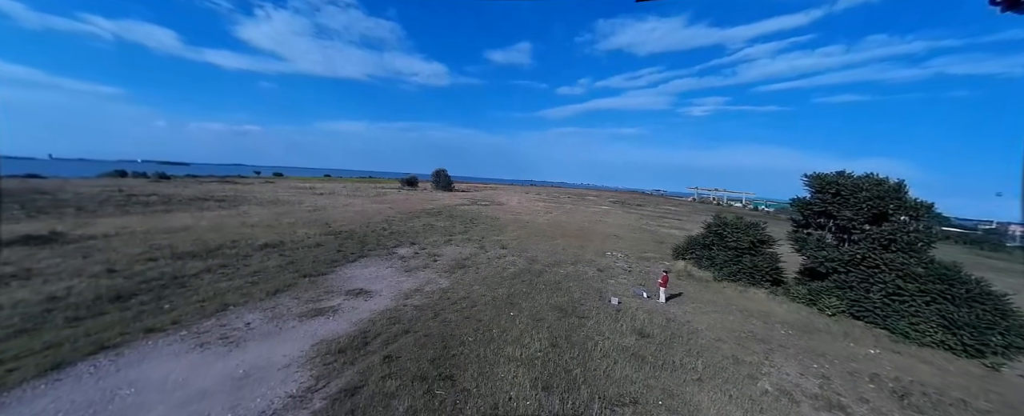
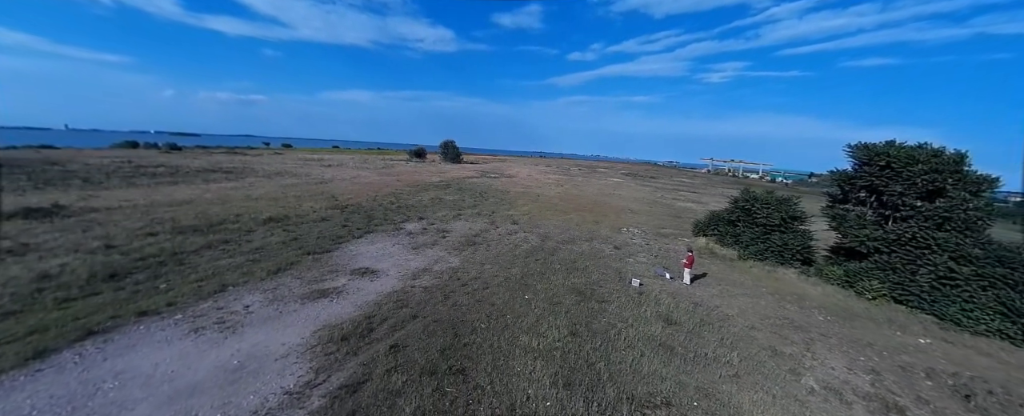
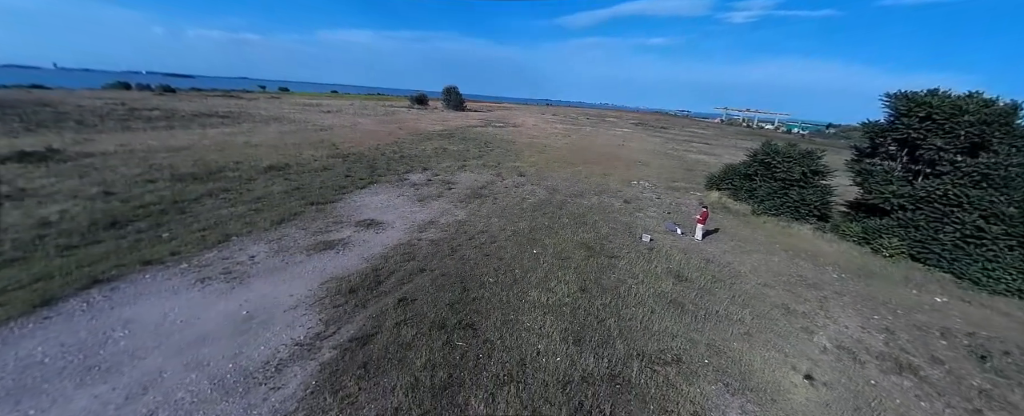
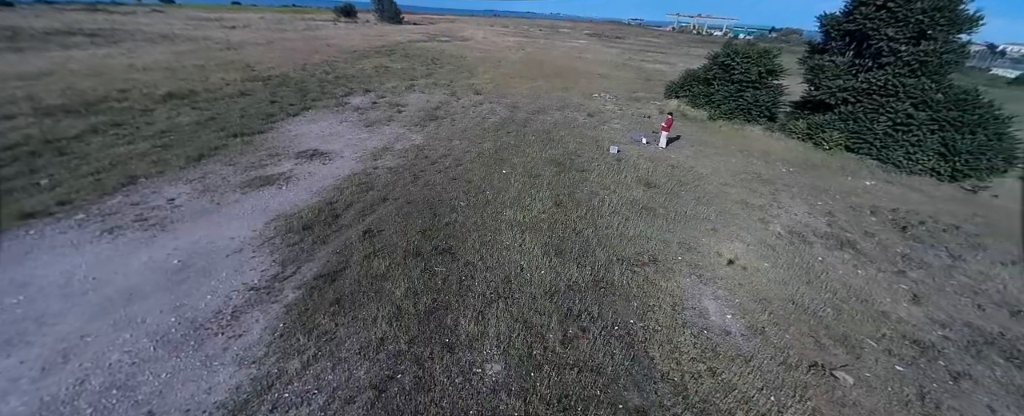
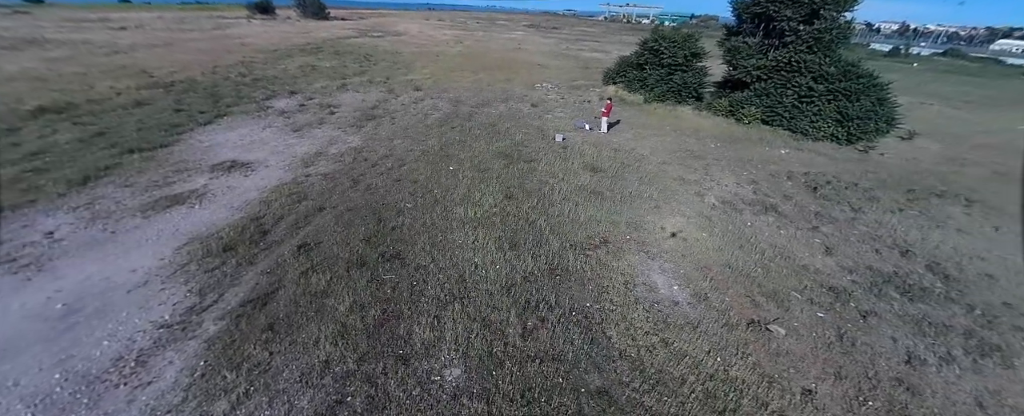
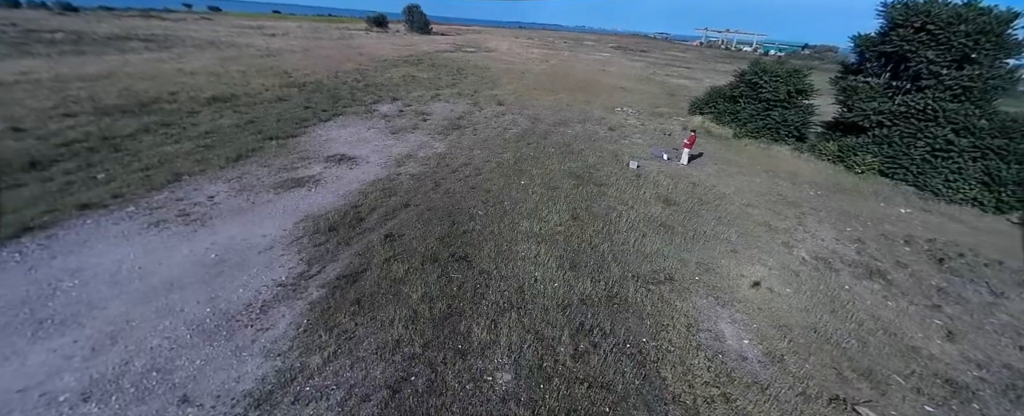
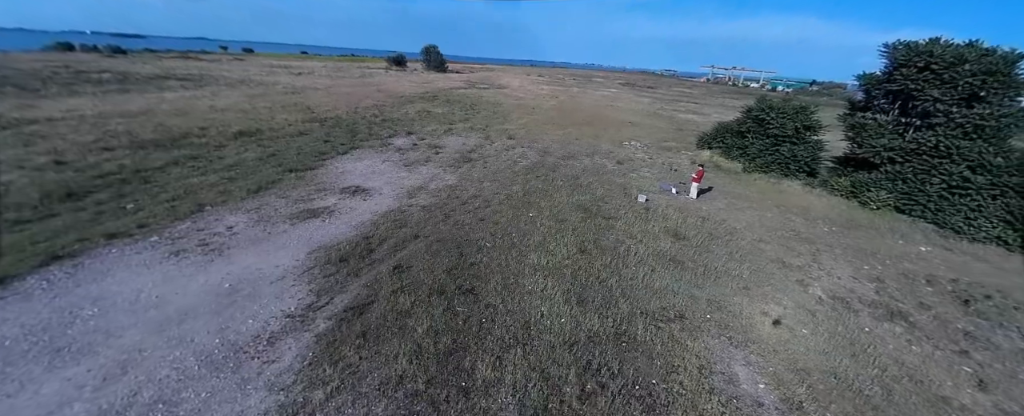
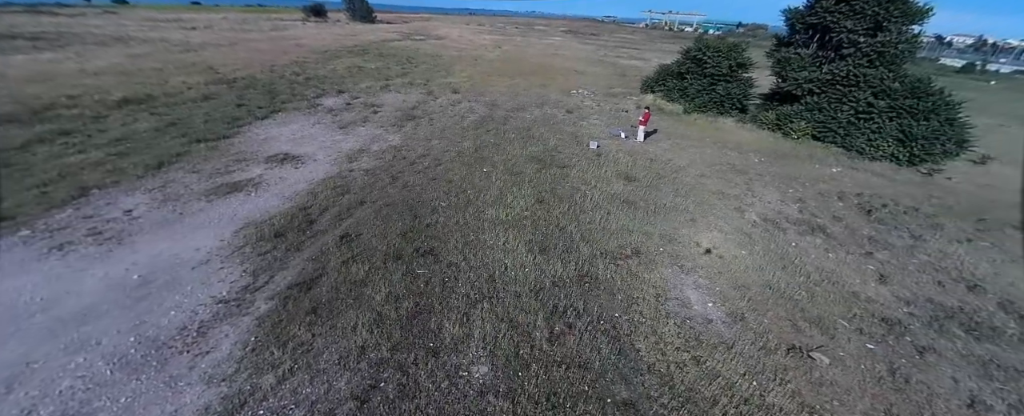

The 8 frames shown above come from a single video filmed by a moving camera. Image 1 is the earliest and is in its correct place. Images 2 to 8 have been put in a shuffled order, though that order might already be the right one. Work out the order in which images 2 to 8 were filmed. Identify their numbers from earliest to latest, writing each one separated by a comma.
2, 3, 7, 6, 4, 8, 5
